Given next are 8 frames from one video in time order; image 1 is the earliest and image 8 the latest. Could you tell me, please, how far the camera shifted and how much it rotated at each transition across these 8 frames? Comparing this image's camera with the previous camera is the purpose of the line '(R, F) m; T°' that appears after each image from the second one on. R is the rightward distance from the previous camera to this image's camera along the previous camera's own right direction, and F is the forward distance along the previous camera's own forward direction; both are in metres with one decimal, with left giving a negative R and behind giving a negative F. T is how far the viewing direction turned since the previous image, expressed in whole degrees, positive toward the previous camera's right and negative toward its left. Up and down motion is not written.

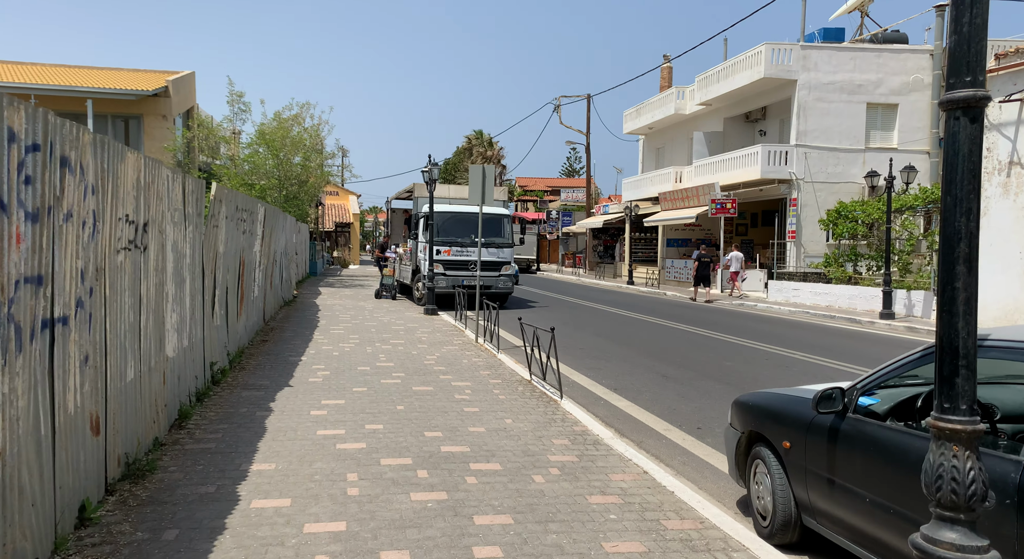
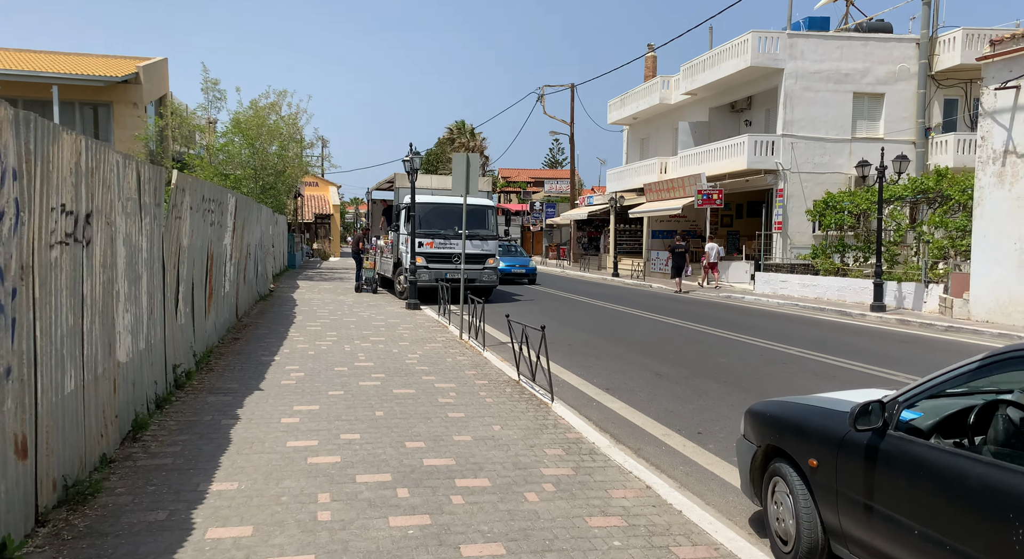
(0.0, +0.5) m; +1°
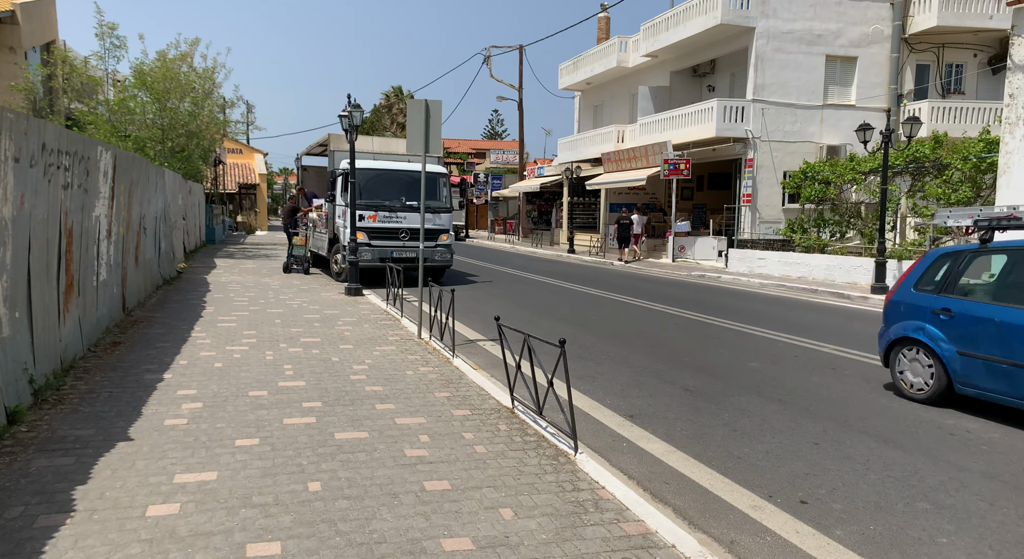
(-0.4, +2.5) m; +5°
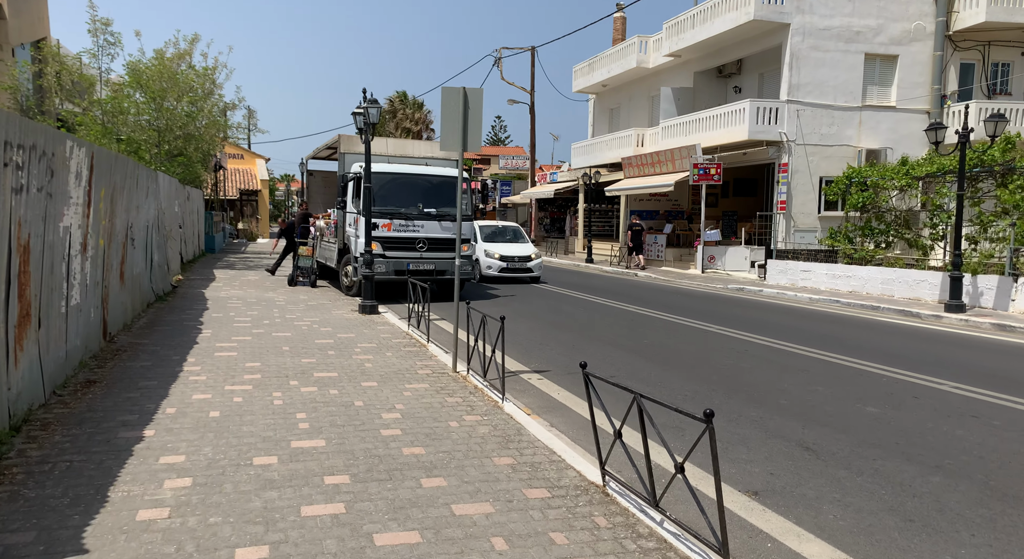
(-0.5, +1.5) m; 0°
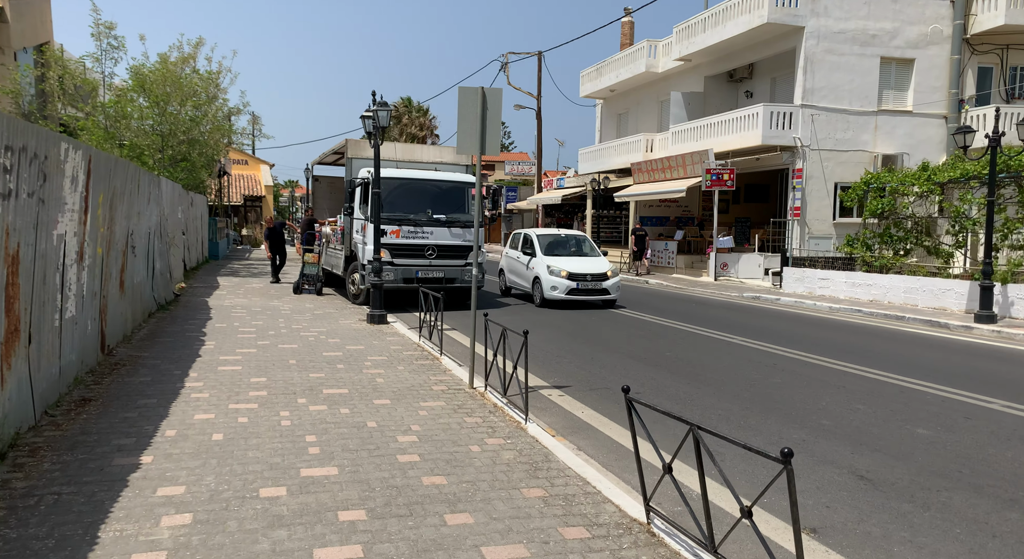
(-0.2, +0.4) m; 0°
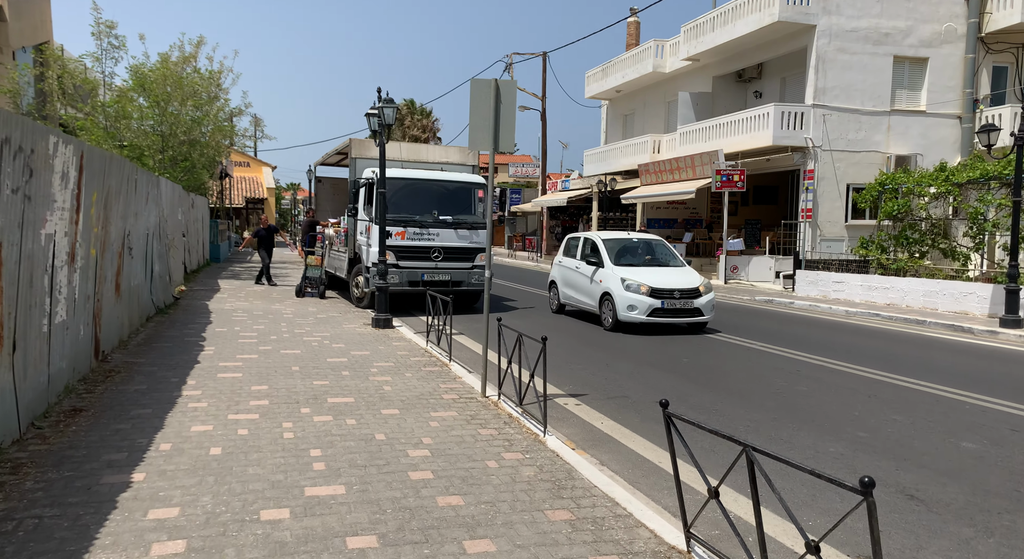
(-0.1, +0.4) m; 0°
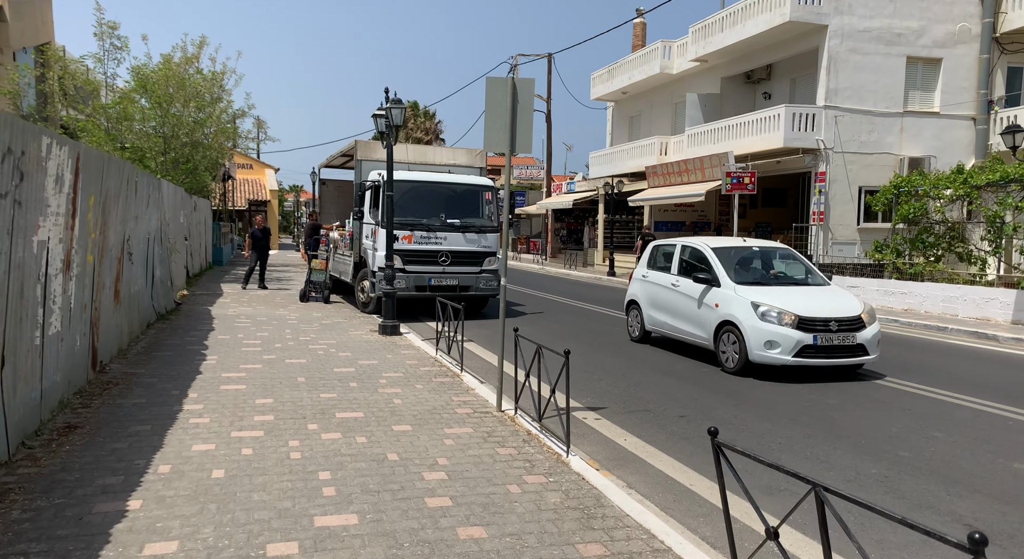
(-0.1, +0.3) m; 0°
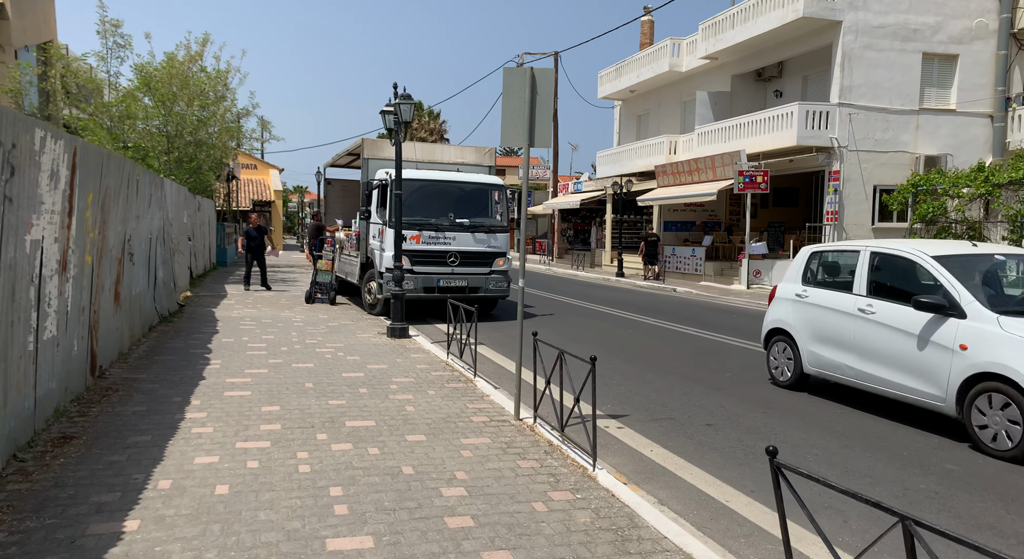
(-0.1, +0.3) m; 0°
